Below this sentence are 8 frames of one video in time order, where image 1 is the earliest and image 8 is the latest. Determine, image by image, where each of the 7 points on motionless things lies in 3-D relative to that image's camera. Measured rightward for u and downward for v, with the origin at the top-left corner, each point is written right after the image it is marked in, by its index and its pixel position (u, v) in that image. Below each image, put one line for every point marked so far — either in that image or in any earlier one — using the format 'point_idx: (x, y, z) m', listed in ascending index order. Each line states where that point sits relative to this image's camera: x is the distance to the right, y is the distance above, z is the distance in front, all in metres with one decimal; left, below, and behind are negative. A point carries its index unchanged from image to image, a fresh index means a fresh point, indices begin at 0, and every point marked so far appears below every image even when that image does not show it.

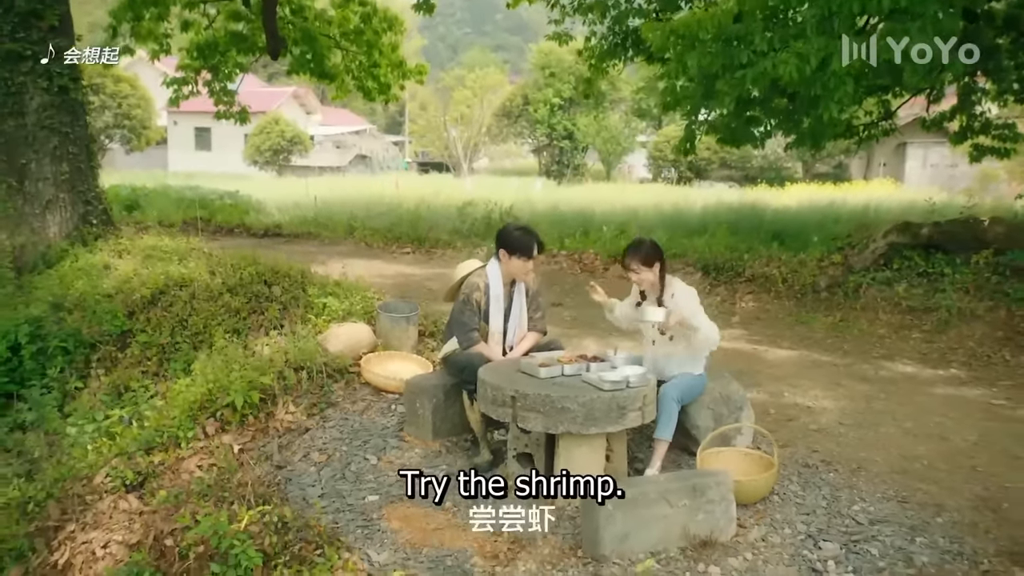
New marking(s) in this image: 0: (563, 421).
0: (+0.3, -0.6, +3.8) m
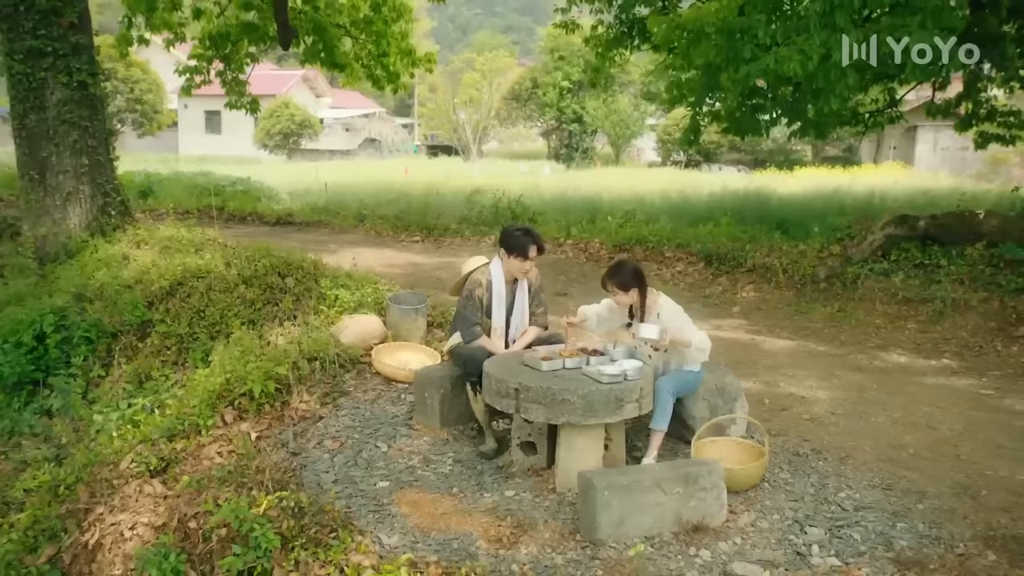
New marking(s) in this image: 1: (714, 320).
0: (+0.3, -0.6, +4.1) m
1: (+1.8, -0.3, +7.1) m
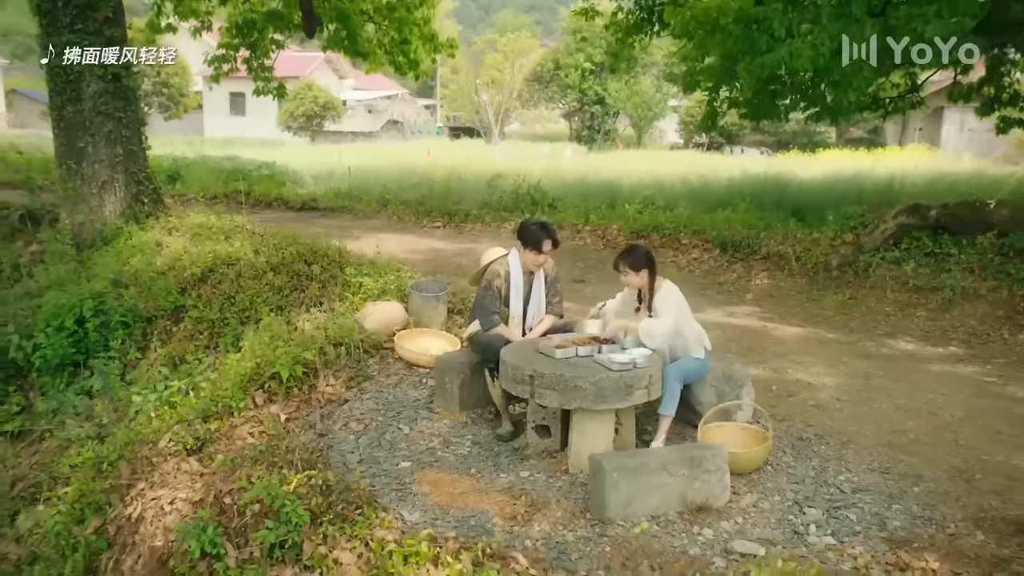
0: (+0.3, -0.6, +4.3) m
1: (+1.9, -0.2, +7.3) m
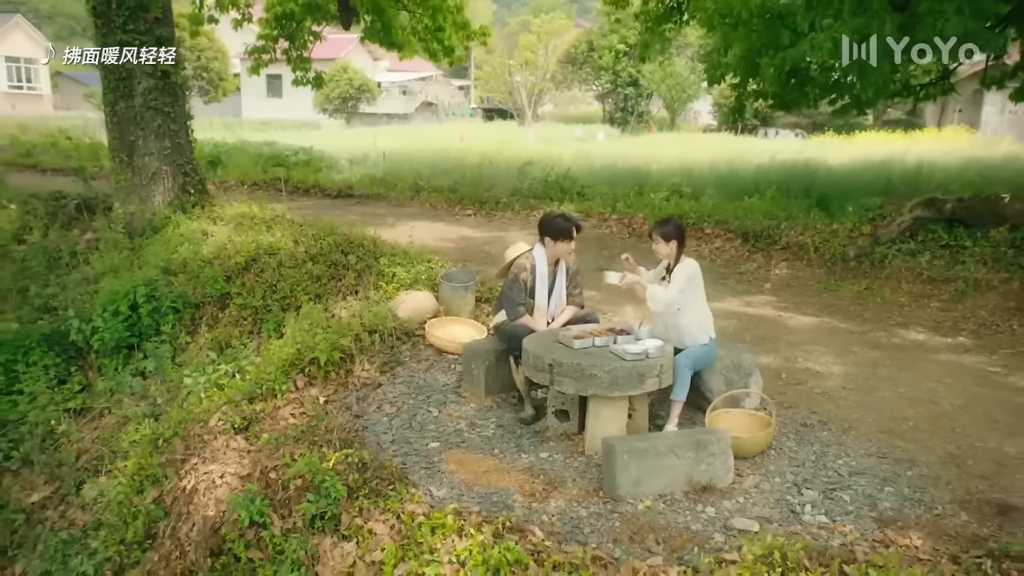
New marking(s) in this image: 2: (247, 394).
0: (+0.5, -0.6, +4.6) m
1: (+2.2, -0.1, +7.5) m
2: (-1.9, -0.8, +5.8) m
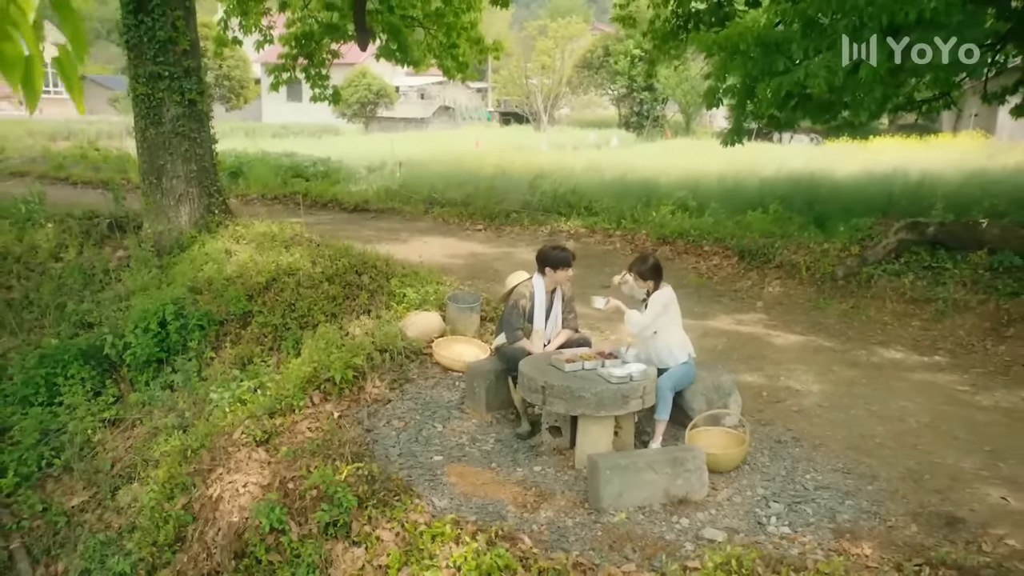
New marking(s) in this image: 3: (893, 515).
0: (+0.4, -0.7, +5.1) m
1: (+2.2, -0.3, +8.0) m
2: (-1.9, -0.9, +6.3) m
3: (+2.1, -1.3, +4.5) m
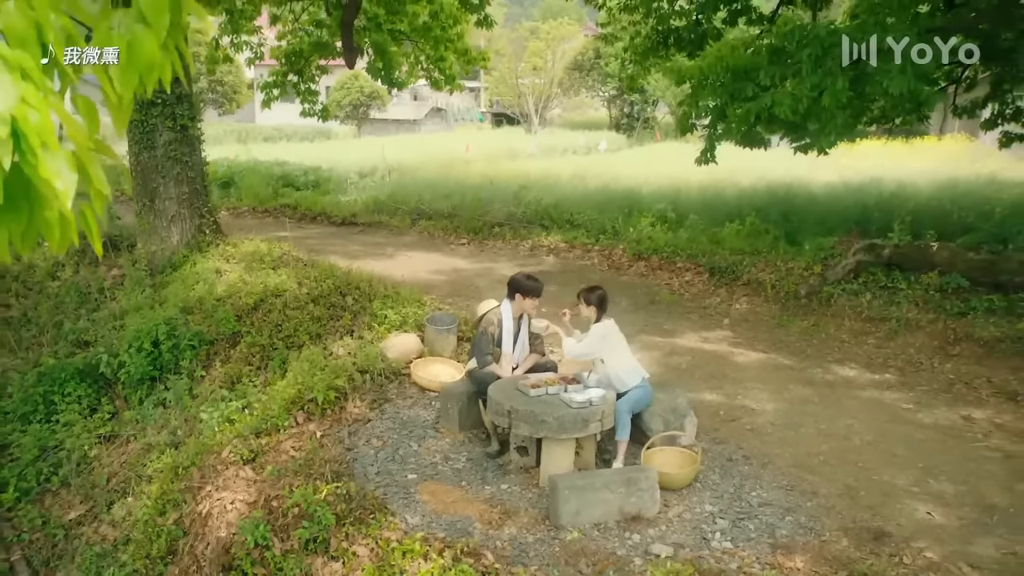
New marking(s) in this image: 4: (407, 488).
0: (+0.2, -1.0, +5.5) m
1: (+2.0, -0.4, +8.3) m
2: (-2.1, -1.2, +6.7) m
3: (+1.9, -1.5, +4.9) m
4: (-0.7, -1.4, +5.7) m
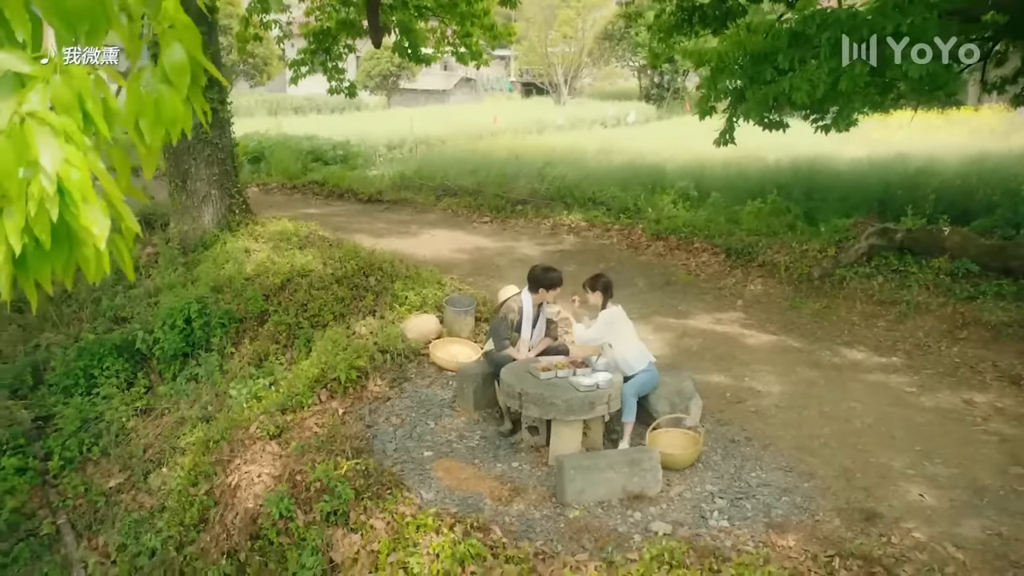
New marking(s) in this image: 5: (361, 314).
0: (+0.3, -0.9, +5.7) m
1: (+2.2, -0.3, +8.5) m
2: (-2.0, -1.0, +7.1) m
3: (+2.0, -1.4, +5.1) m
4: (-0.7, -1.3, +6.0) m
5: (-1.6, -0.3, +8.5) m
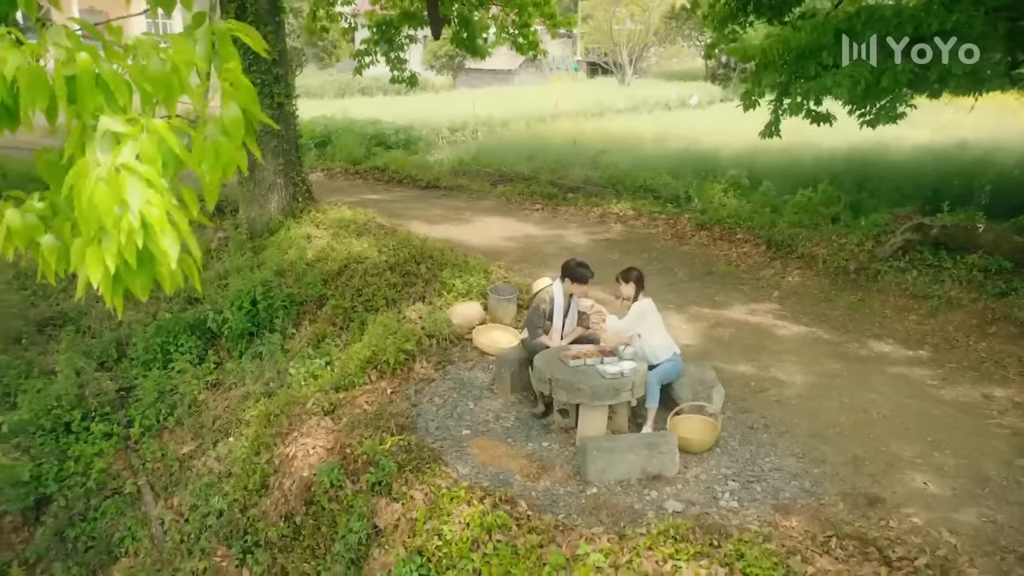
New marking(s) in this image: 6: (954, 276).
0: (+0.5, -0.8, +6.2) m
1: (+2.6, -0.2, +8.8) m
2: (-1.7, -0.9, +7.7) m
3: (+2.1, -1.4, +5.5) m
4: (-0.4, -1.3, +6.6) m
5: (-1.1, -0.1, +9.1) m
6: (+4.6, +0.2, +8.3) m
